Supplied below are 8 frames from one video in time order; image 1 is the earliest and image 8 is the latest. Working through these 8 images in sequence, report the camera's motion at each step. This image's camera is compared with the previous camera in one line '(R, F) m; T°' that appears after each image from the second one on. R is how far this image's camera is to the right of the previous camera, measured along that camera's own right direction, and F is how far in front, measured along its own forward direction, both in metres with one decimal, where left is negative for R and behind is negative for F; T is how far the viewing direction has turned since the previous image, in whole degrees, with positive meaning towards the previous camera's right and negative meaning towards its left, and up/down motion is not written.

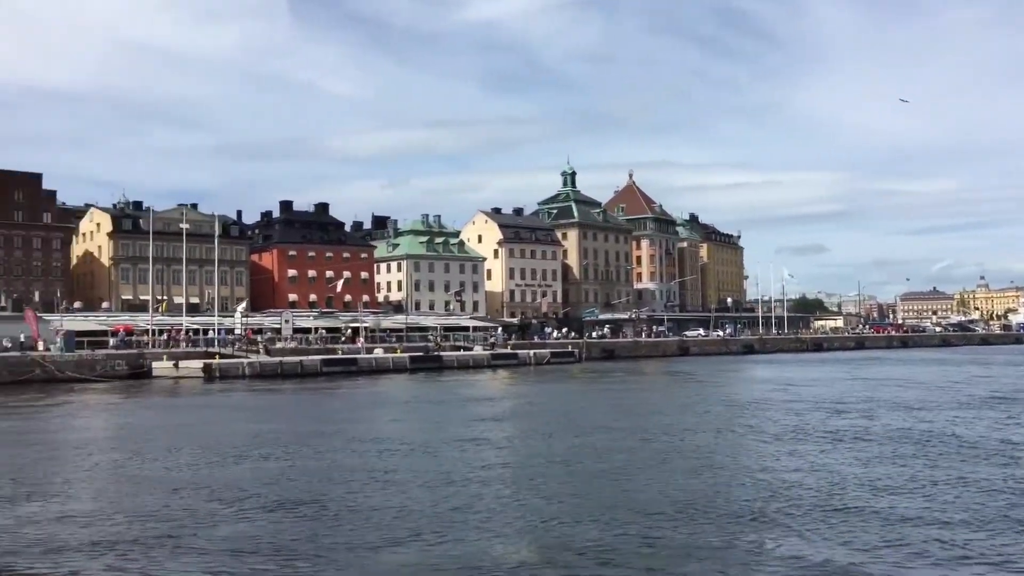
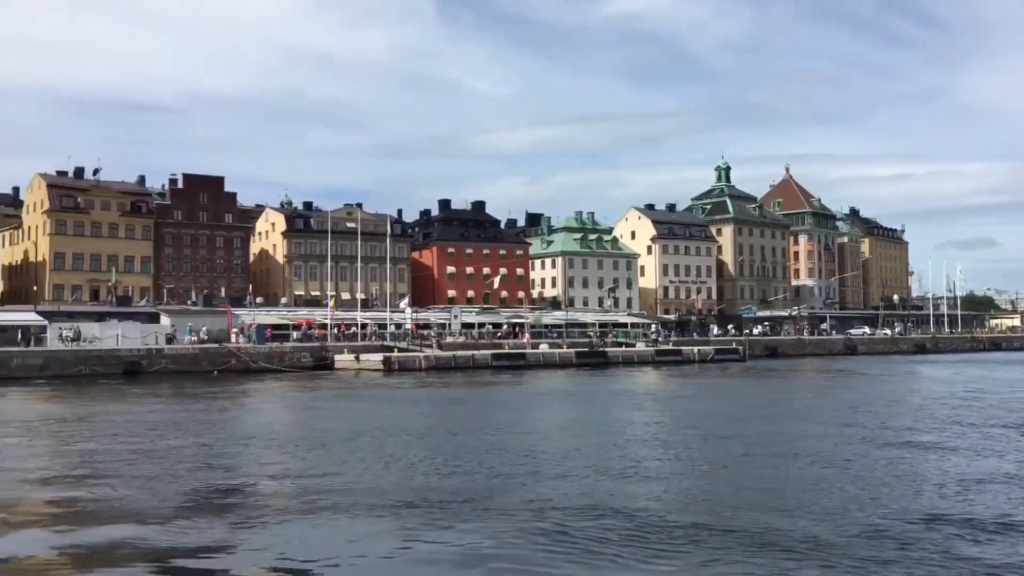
(-0.9, -1.5) m; -9°
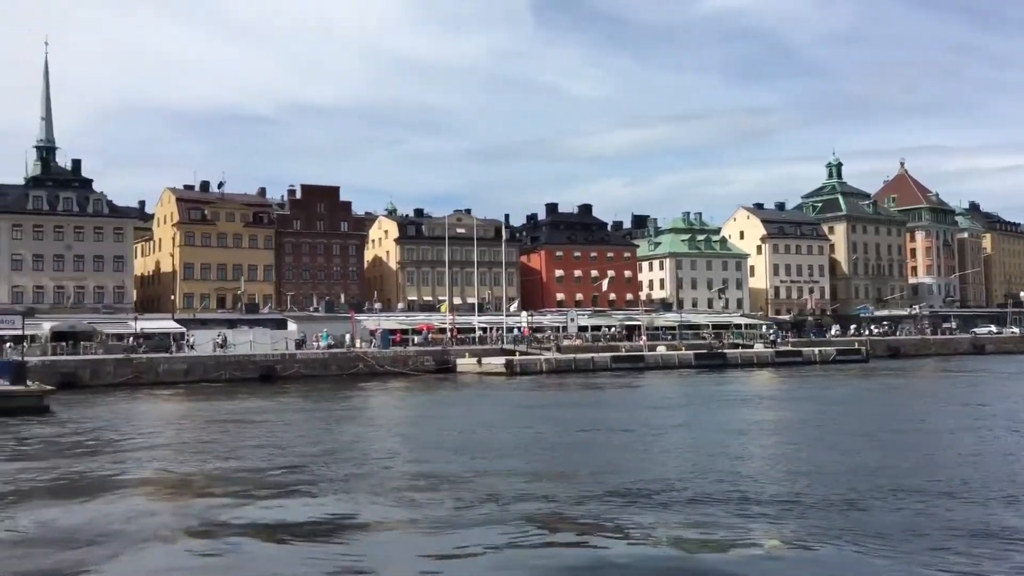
(-0.9, -1.1) m; -6°
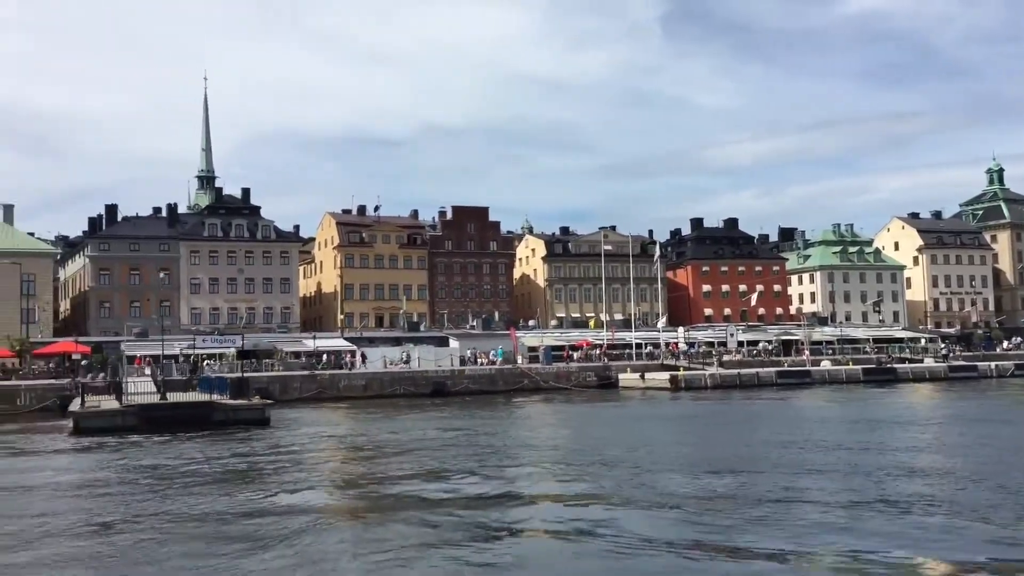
(-1.6, -1.6) m; -8°
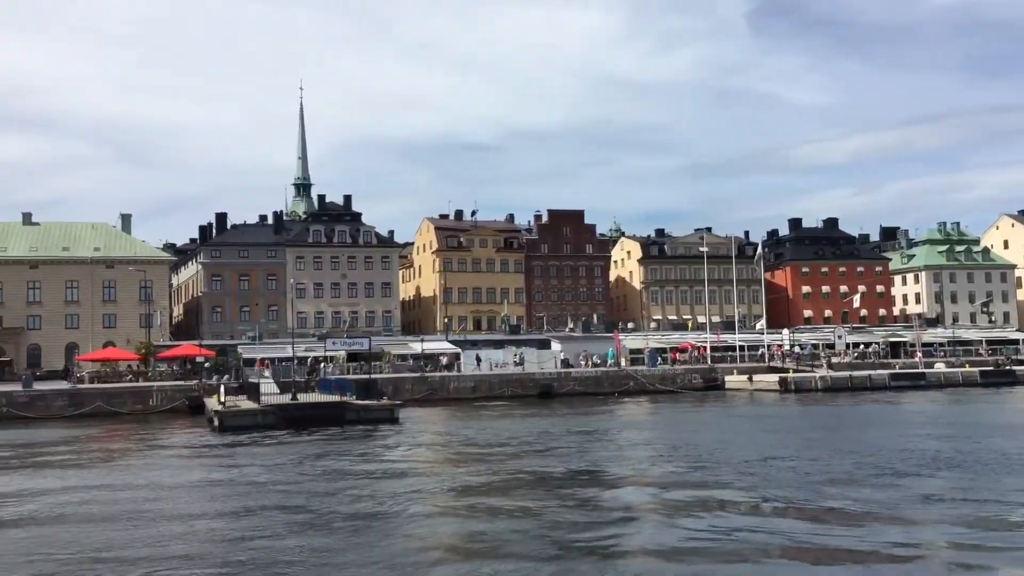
(-1.1, -0.9) m; -5°
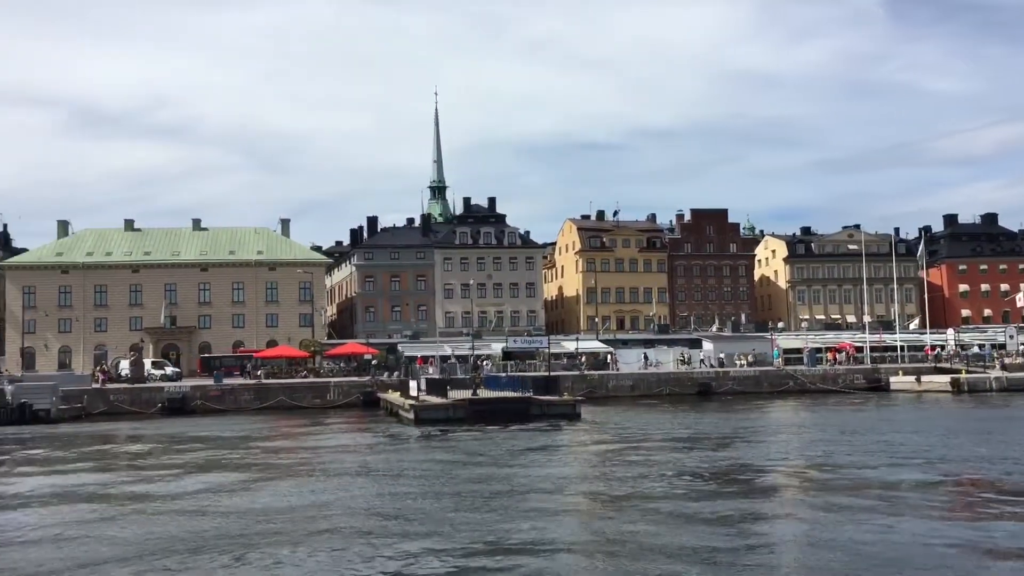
(-1.8, -1.3) m; -7°
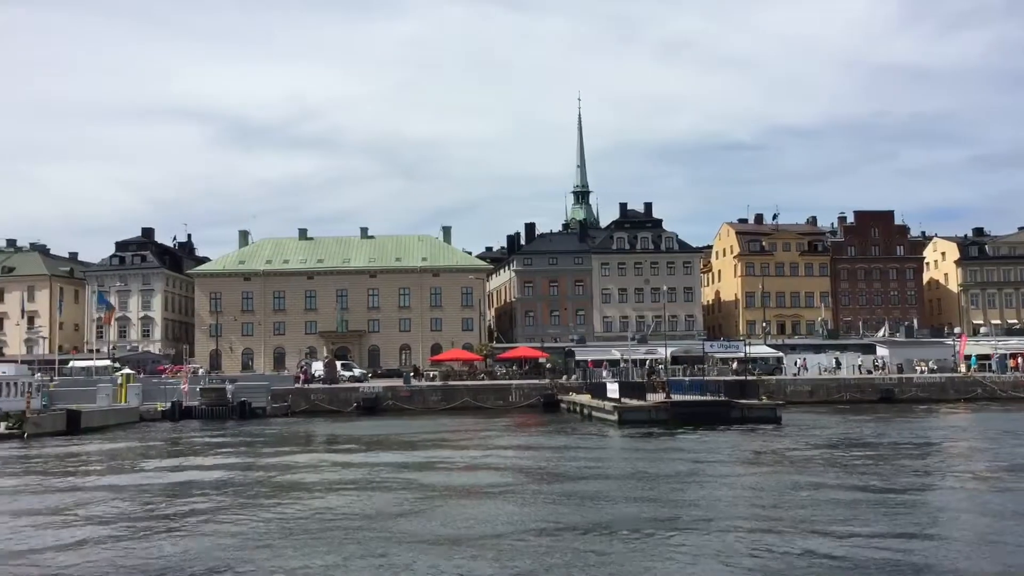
(-2.3, -1.6) m; -8°
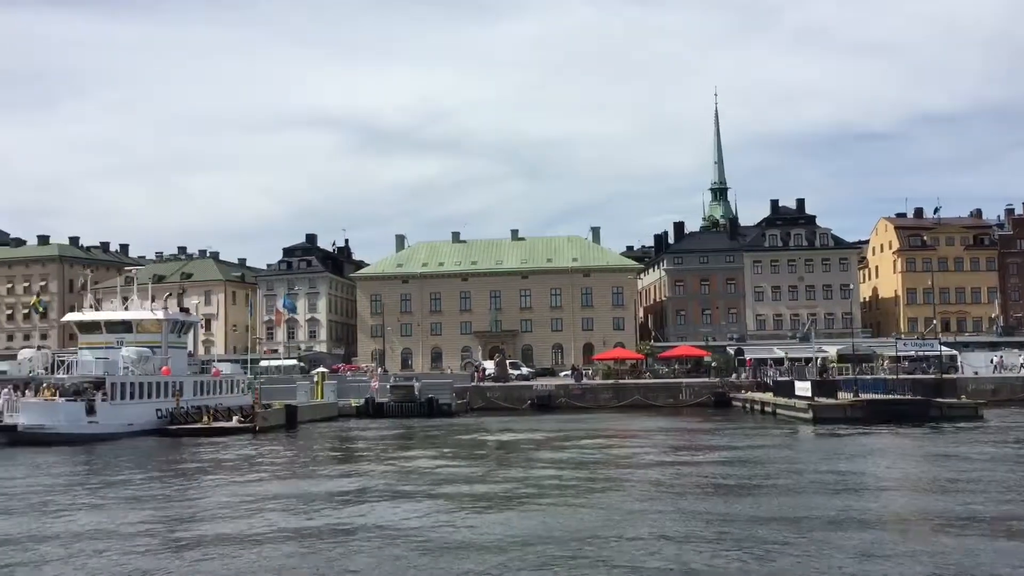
(-2.3, -1.5) m; -8°
